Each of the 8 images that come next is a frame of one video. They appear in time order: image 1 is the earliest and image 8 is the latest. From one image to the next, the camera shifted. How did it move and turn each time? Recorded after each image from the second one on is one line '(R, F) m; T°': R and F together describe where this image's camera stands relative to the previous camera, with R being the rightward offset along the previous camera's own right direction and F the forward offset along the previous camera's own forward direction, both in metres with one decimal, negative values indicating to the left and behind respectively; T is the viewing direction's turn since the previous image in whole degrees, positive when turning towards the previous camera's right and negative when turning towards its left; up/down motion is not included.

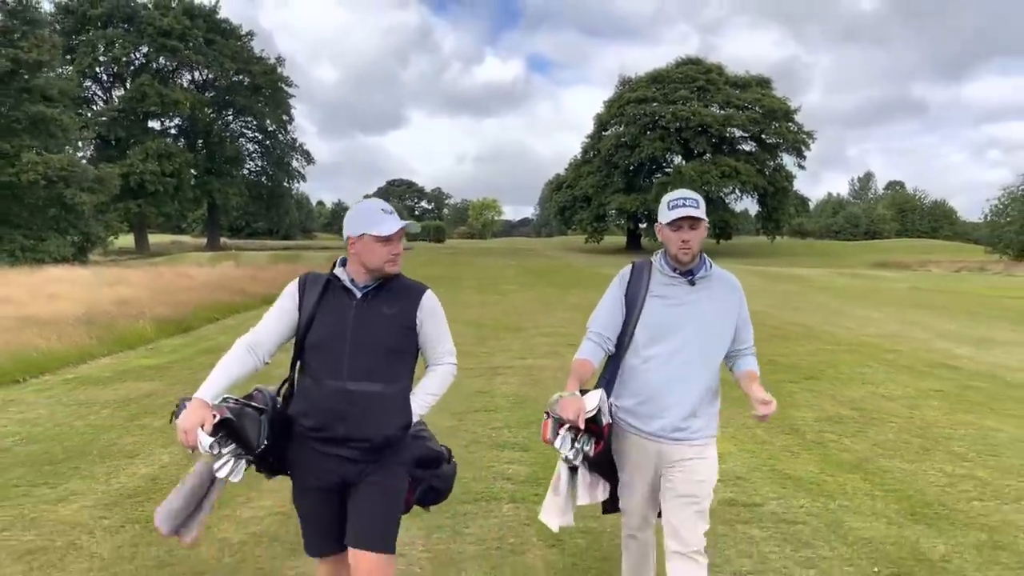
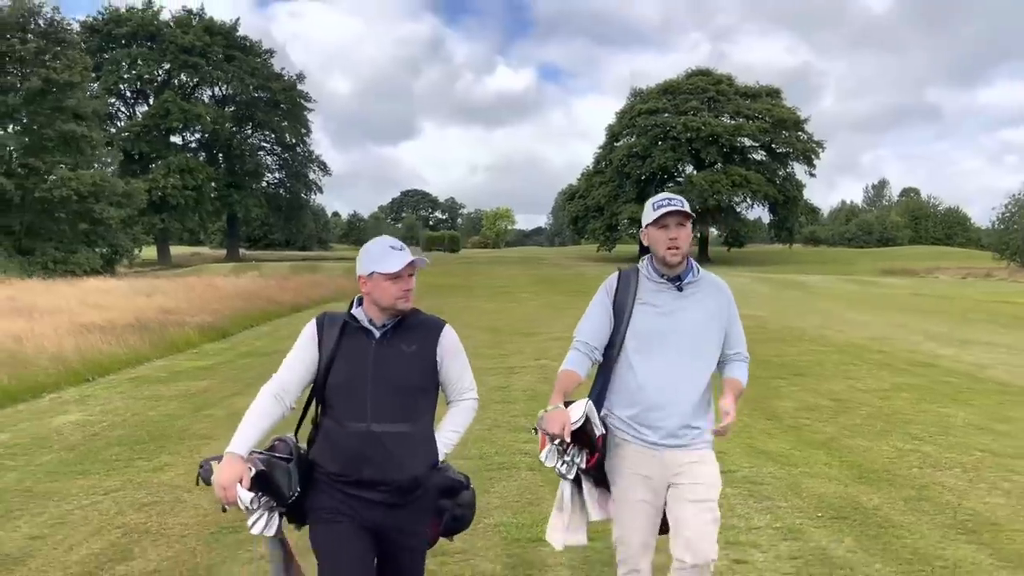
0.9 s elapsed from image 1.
(0.0, -1.2) m; -1°
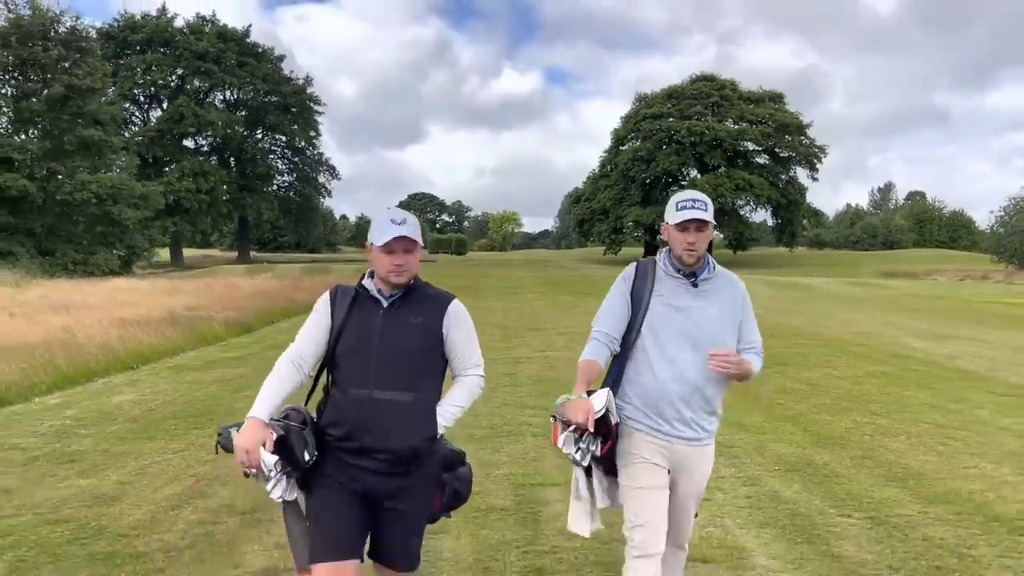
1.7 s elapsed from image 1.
(0.0, -1.1) m; 0°
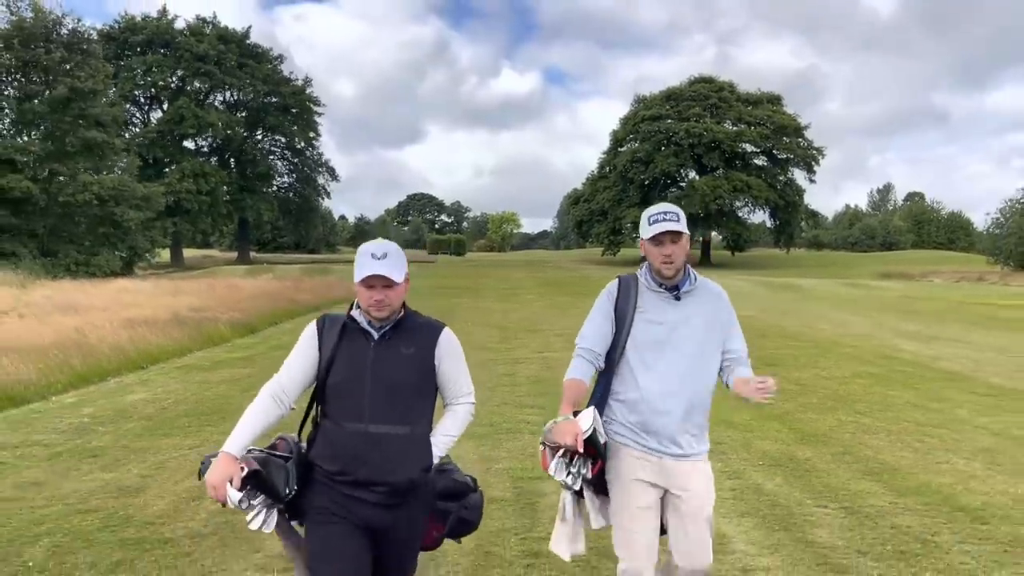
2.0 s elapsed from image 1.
(0.0, -0.4) m; 0°
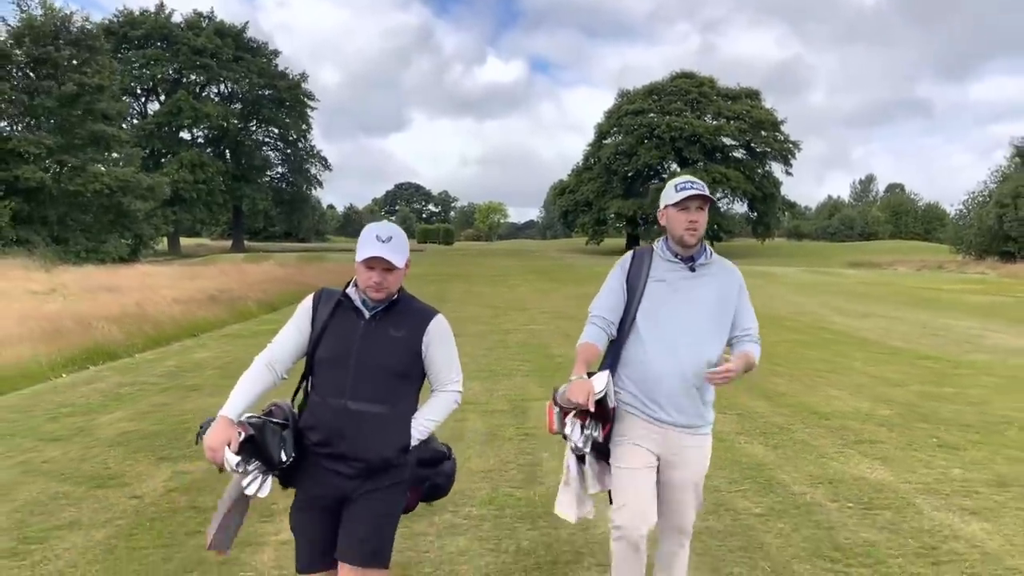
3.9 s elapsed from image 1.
(-0.1, -2.6) m; +1°
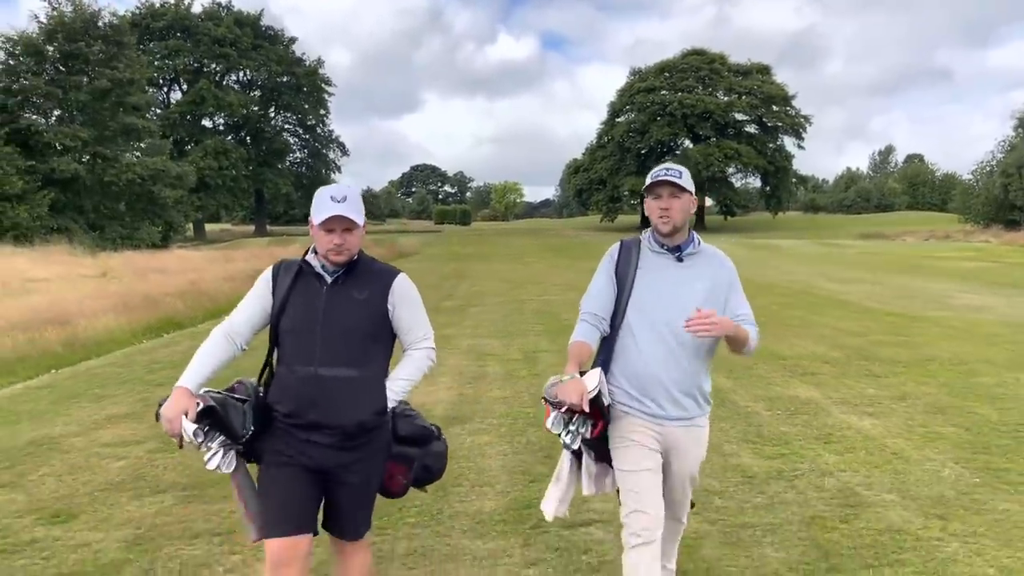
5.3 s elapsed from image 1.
(+0.1, -1.8) m; -1°
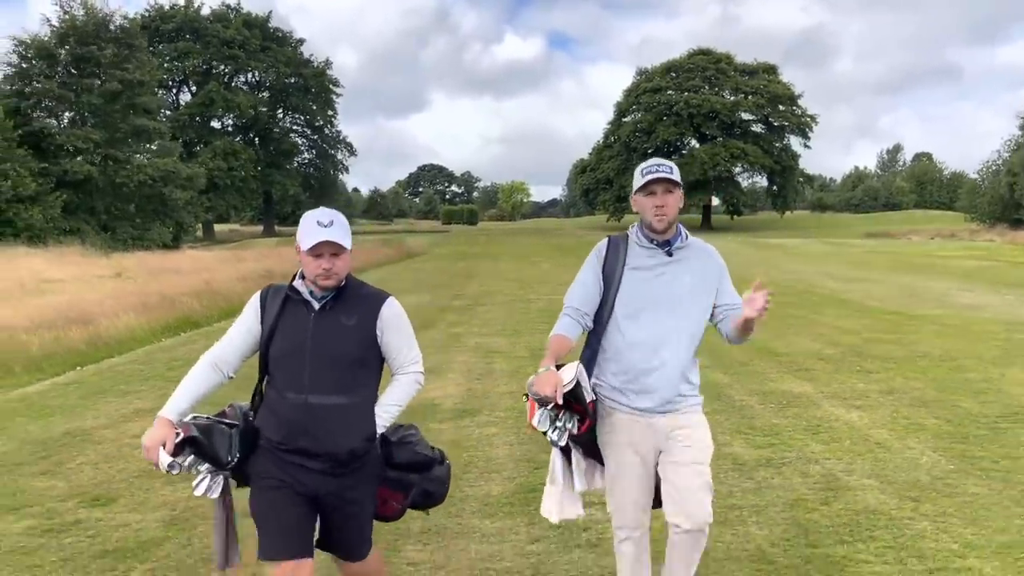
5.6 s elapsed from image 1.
(0.0, -0.4) m; 0°
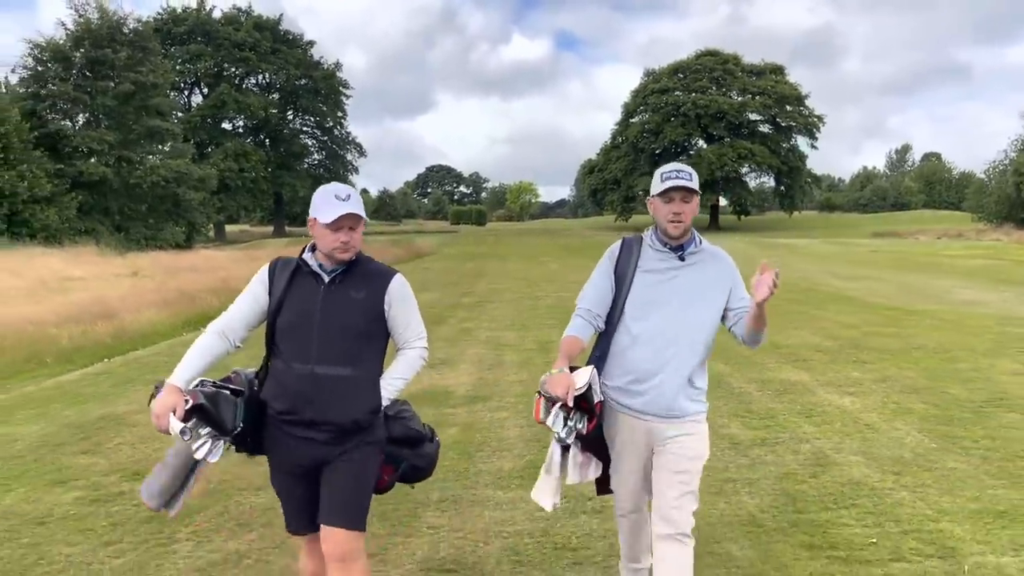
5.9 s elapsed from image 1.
(0.0, -0.4) m; -1°
